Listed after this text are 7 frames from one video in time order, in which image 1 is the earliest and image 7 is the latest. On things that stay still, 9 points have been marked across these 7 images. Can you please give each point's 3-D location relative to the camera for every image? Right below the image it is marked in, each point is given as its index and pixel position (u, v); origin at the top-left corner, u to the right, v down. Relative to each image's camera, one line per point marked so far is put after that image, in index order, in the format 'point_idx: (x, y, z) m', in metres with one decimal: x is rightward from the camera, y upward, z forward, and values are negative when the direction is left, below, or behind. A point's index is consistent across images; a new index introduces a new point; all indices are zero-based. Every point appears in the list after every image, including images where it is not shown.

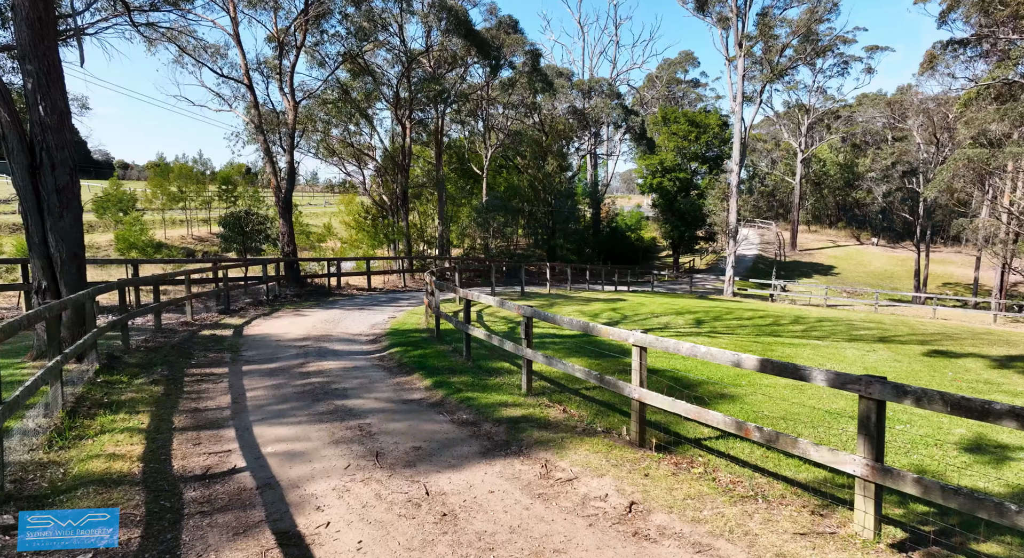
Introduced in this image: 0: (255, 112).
0: (-7.9, +5.1, +18.2) m
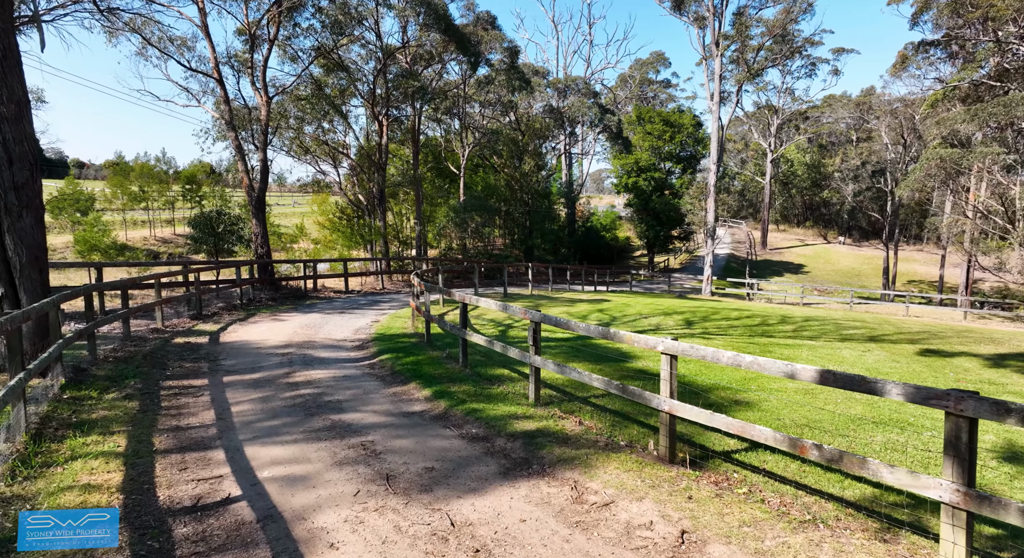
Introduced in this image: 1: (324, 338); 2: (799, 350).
0: (-8.4, +5.0, +17.4) m
1: (-3.4, -1.1, +10.8) m
2: (+5.2, -1.3, +10.7) m
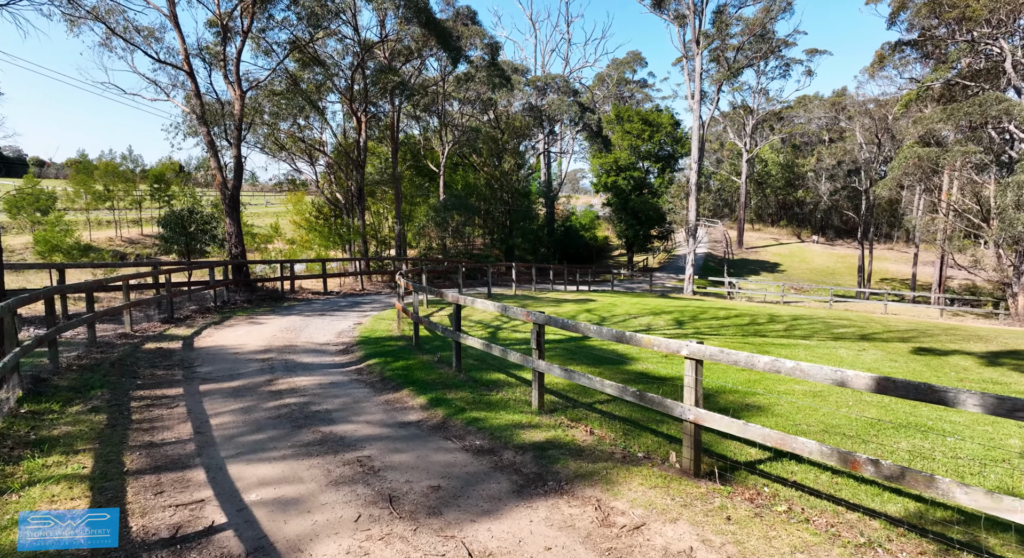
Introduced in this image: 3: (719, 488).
0: (-8.9, +5.0, +16.7) m
1: (-3.6, -1.1, +10.3) m
2: (+5.0, -1.3, +10.5) m
3: (+1.4, -1.4, +4.0) m
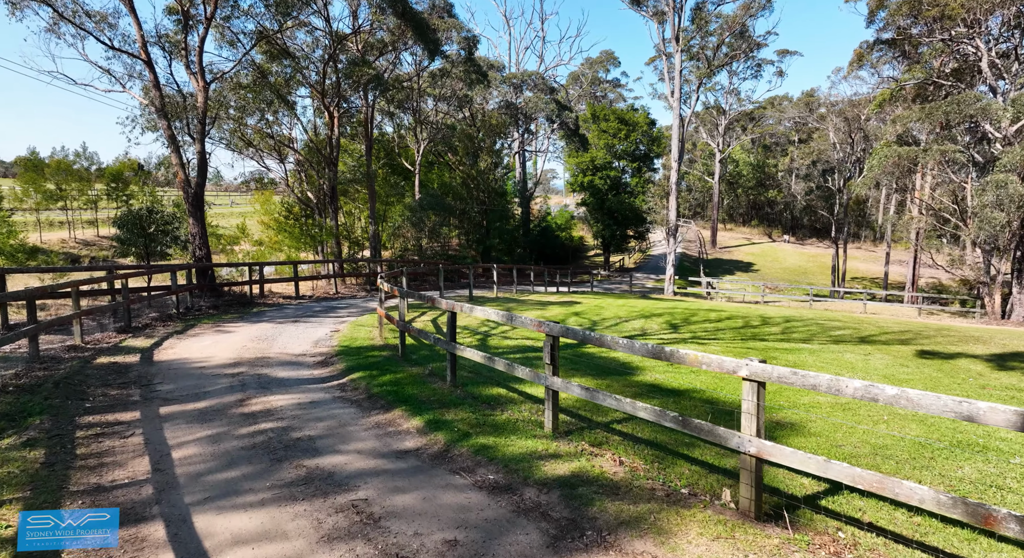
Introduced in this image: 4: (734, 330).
0: (-9.4, +4.9, +15.6) m
1: (-3.7, -1.2, +9.4) m
2: (+4.9, -1.3, +10.1) m
3: (+1.6, -1.4, +3.3) m
4: (+4.8, -1.1, +12.8) m
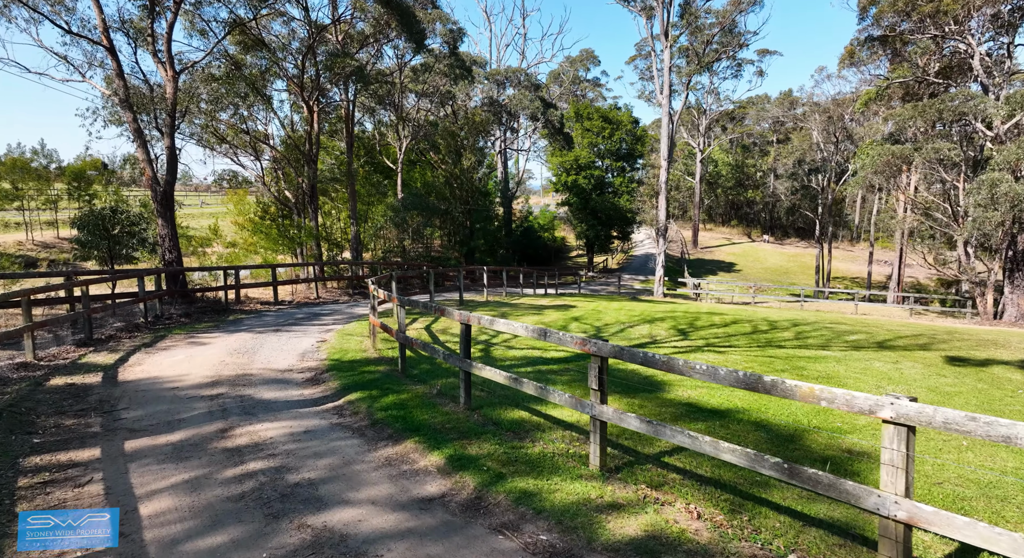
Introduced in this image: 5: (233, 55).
0: (-9.5, +4.7, +14.3) m
1: (-3.6, -1.3, +8.4) m
2: (+5.0, -1.3, +9.4) m
3: (+2.0, -1.5, +2.6) m
4: (+4.8, -1.2, +12.2) m
5: (-9.1, +7.3, +19.3) m
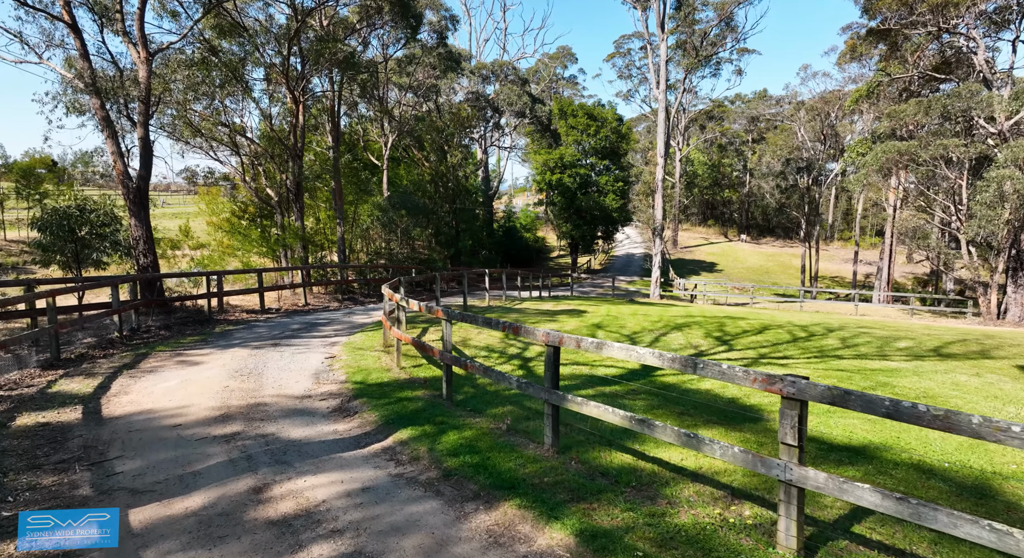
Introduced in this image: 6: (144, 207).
0: (-9.1, +4.6, +12.7) m
1: (-2.8, -1.4, +7.1) m
2: (+5.7, -1.4, +8.6) m
3: (+3.0, -1.6, +1.6) m
4: (+5.3, -1.2, +11.3) m
5: (-9.0, +7.1, +17.6) m
6: (-8.2, +1.6, +13.1) m
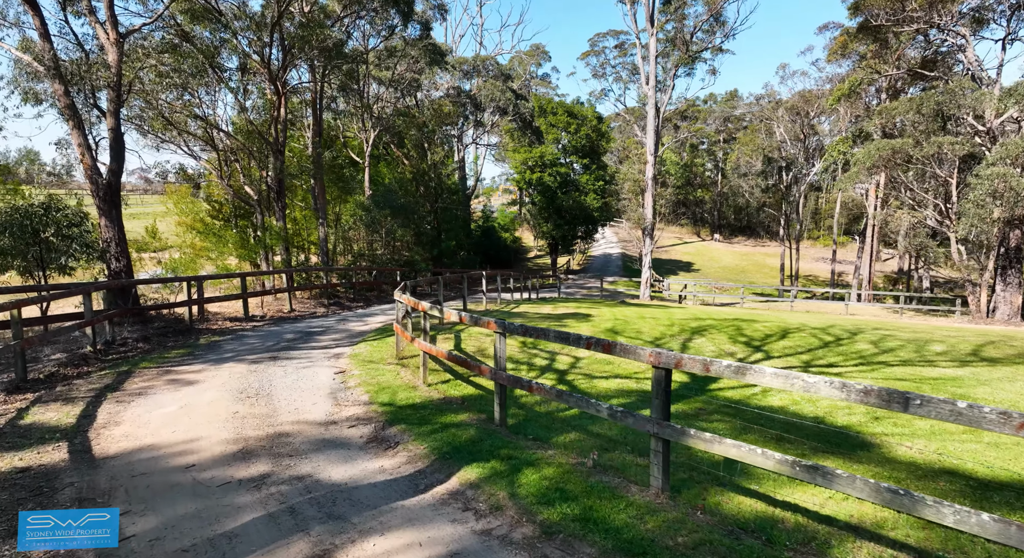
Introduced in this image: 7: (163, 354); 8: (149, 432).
0: (-8.8, +4.4, +11.3) m
1: (-2.2, -1.5, +6.1) m
2: (+6.2, -1.5, +8.1) m
3: (+4.0, -1.7, +0.9) m
4: (+5.7, -1.3, +10.8) m
5: (-9.0, +7.0, +16.2) m
6: (-7.9, +1.5, +11.8) m
7: (-5.7, -1.2, +9.6) m
8: (-3.5, -1.5, +5.7) m
